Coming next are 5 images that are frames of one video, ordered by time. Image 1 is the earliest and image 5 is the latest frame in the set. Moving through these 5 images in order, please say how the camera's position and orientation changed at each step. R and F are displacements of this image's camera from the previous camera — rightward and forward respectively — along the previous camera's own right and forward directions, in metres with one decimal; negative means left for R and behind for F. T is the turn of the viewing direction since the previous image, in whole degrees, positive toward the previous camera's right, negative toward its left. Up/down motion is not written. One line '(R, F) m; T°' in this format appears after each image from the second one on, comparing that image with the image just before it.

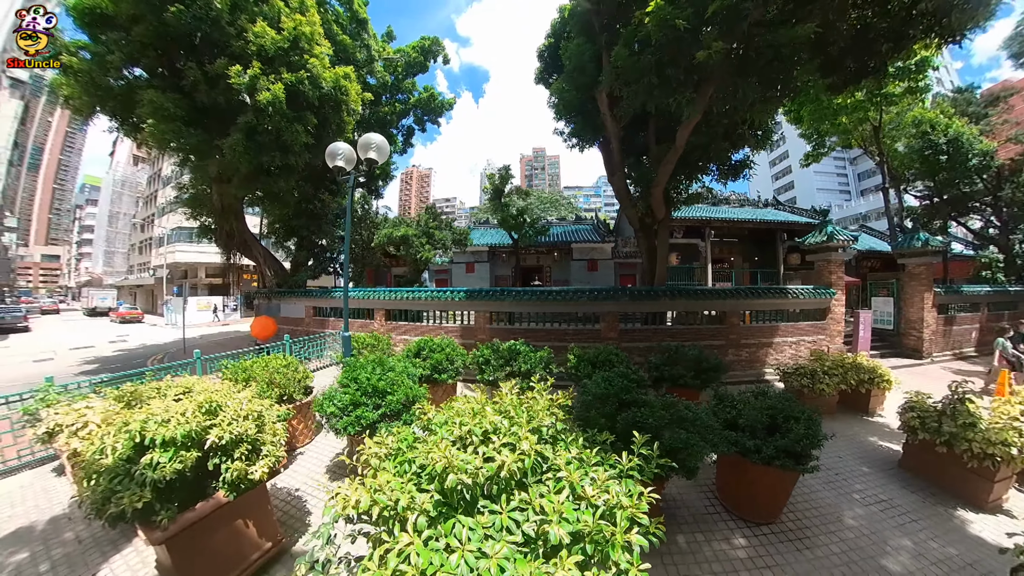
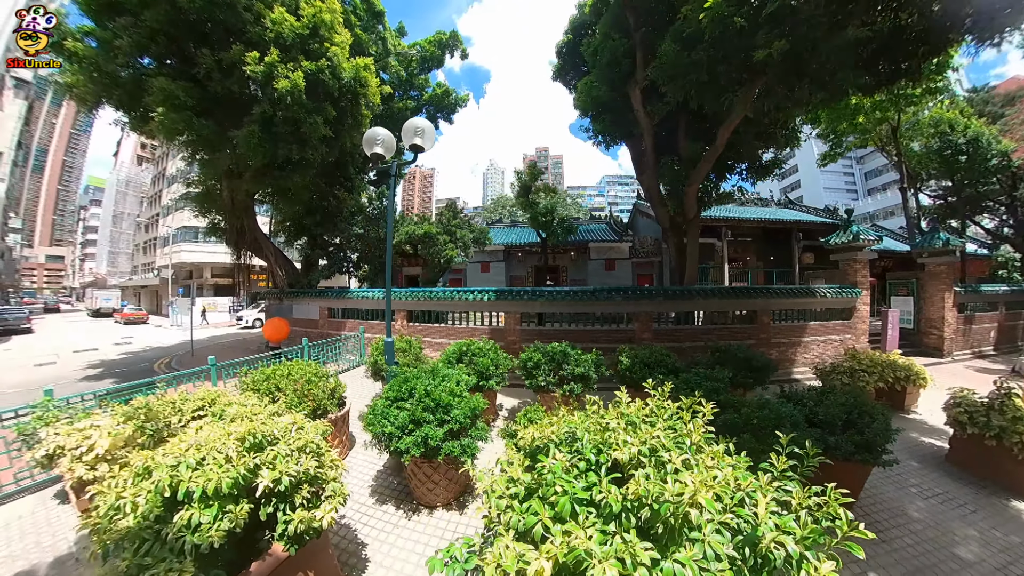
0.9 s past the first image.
(-0.6, +0.4) m; 0°
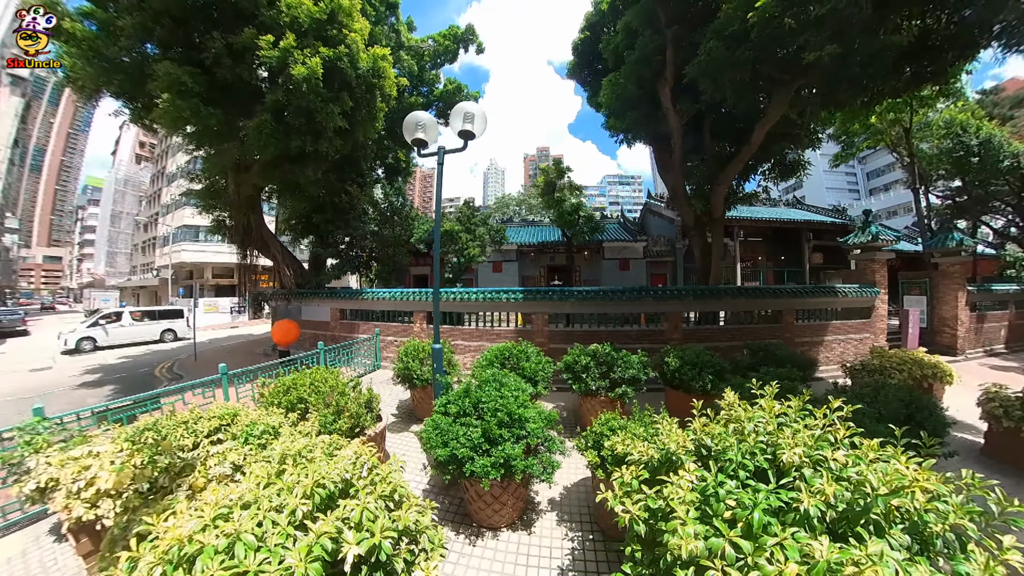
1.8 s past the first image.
(-0.5, +0.4) m; 0°
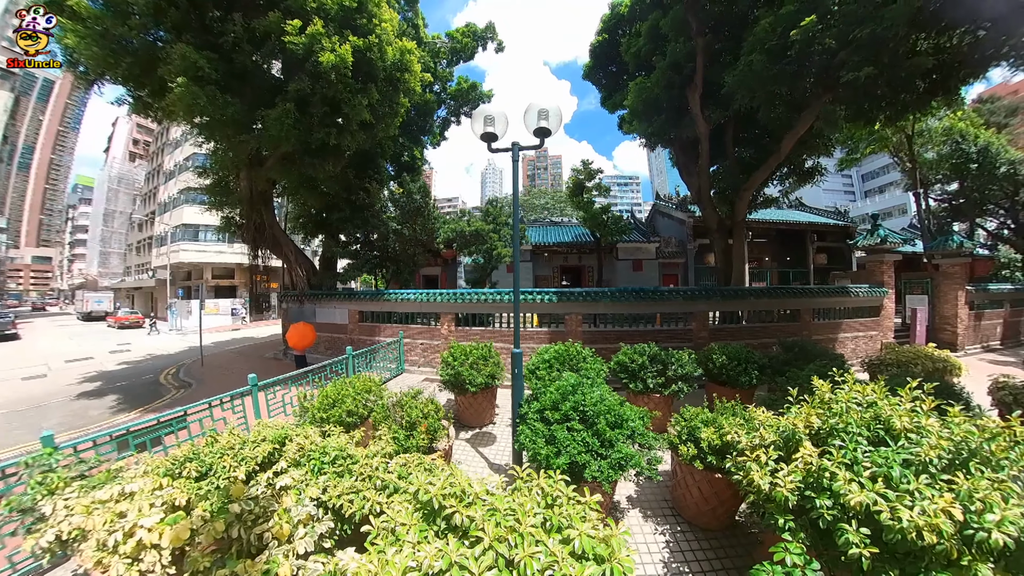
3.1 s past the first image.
(-0.7, +0.4) m; +1°
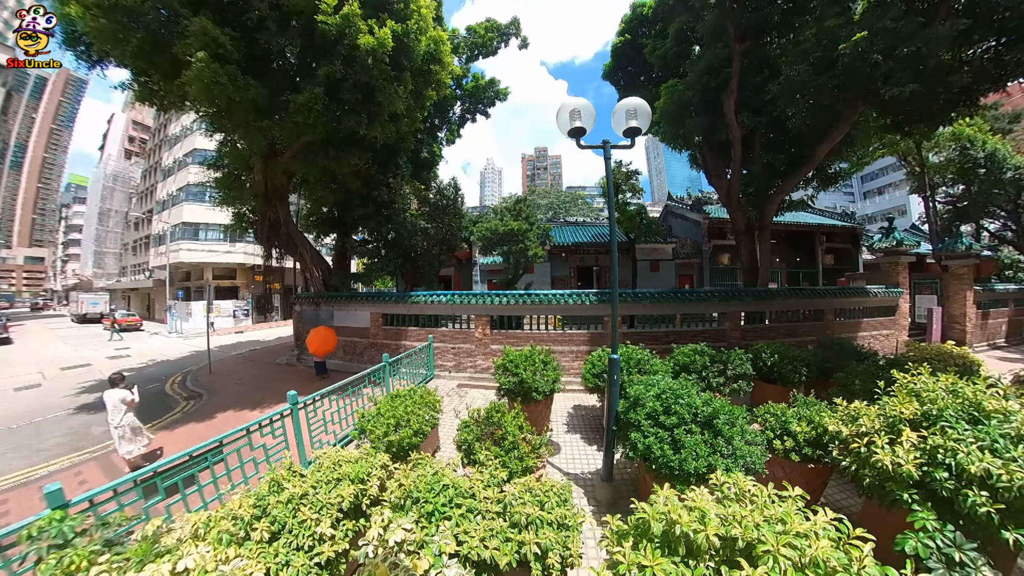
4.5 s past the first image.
(-0.7, +0.5) m; 0°
